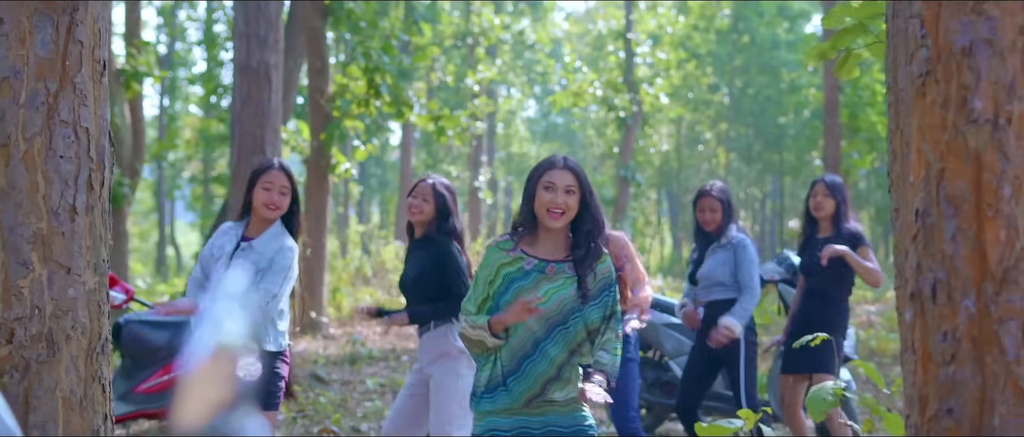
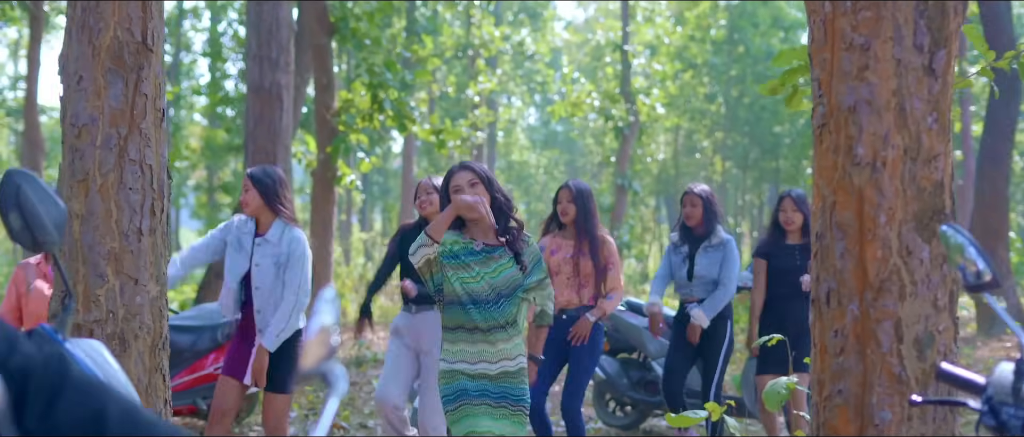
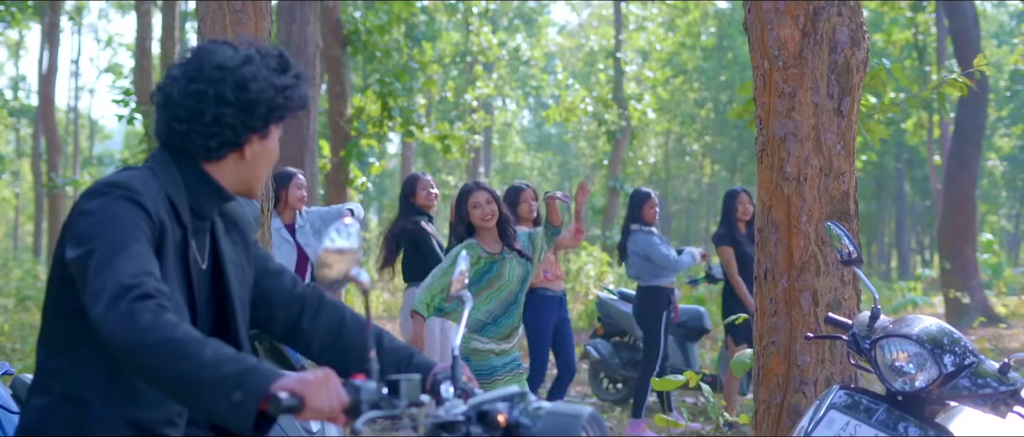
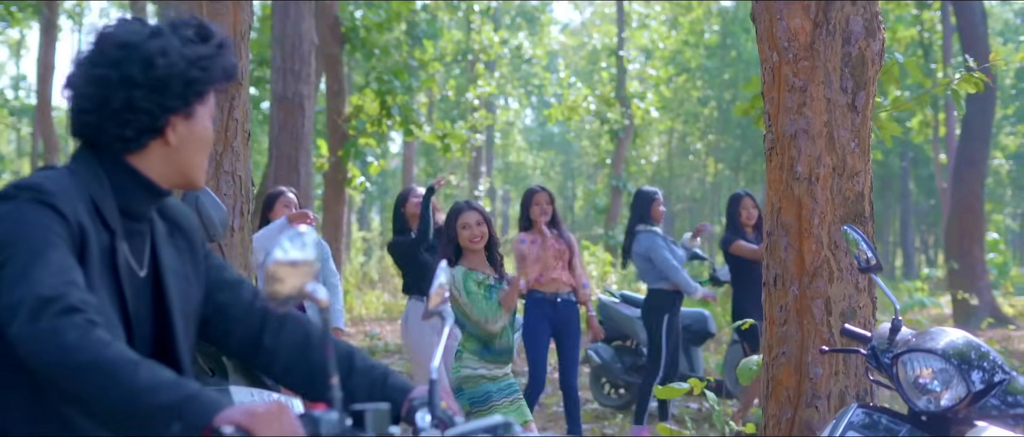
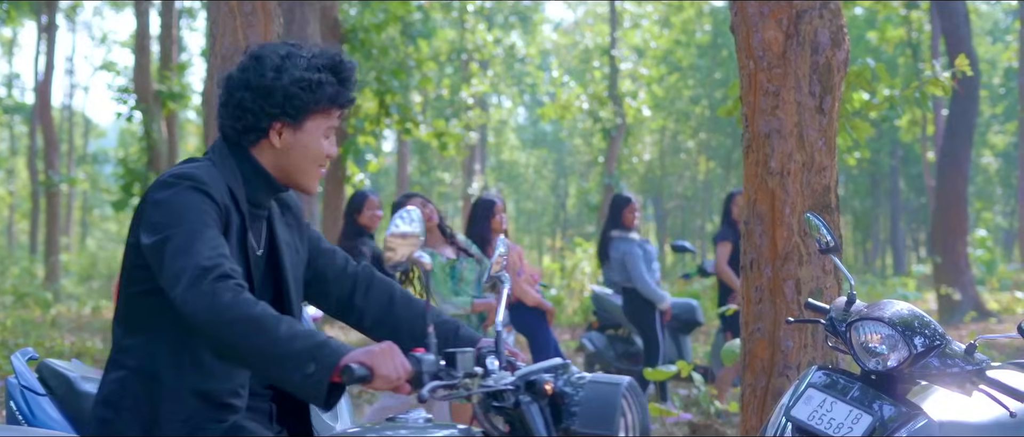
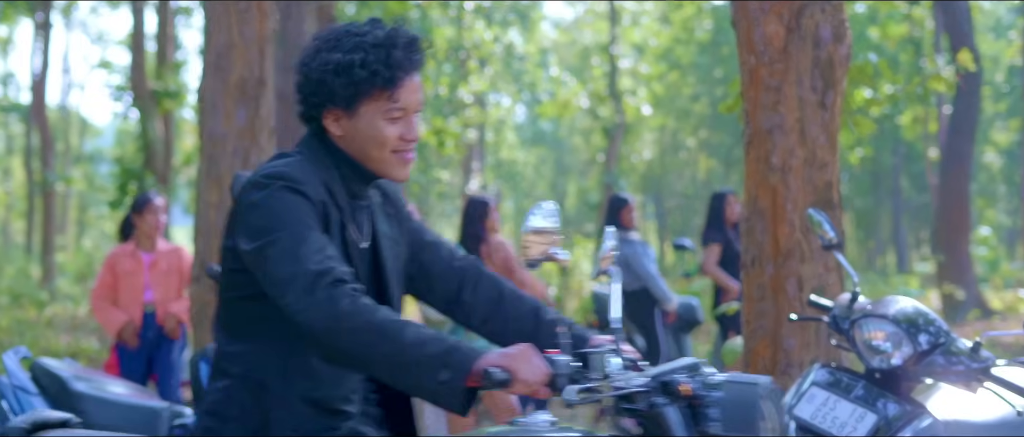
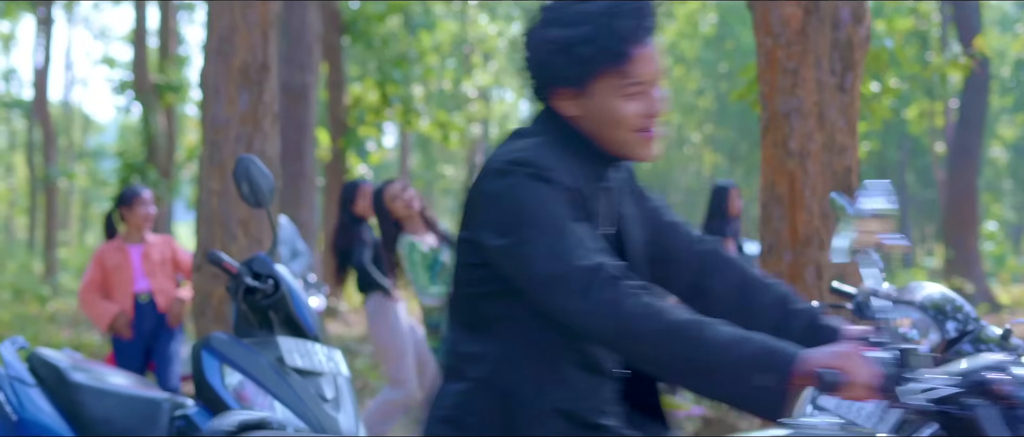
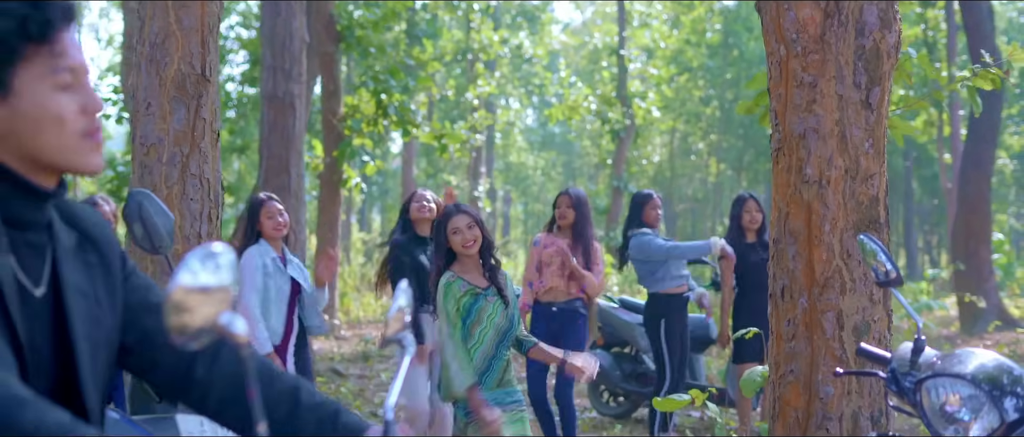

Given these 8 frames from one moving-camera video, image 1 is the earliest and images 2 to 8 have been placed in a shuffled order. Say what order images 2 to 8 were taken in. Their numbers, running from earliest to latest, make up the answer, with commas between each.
2, 8, 4, 3, 5, 6, 7
